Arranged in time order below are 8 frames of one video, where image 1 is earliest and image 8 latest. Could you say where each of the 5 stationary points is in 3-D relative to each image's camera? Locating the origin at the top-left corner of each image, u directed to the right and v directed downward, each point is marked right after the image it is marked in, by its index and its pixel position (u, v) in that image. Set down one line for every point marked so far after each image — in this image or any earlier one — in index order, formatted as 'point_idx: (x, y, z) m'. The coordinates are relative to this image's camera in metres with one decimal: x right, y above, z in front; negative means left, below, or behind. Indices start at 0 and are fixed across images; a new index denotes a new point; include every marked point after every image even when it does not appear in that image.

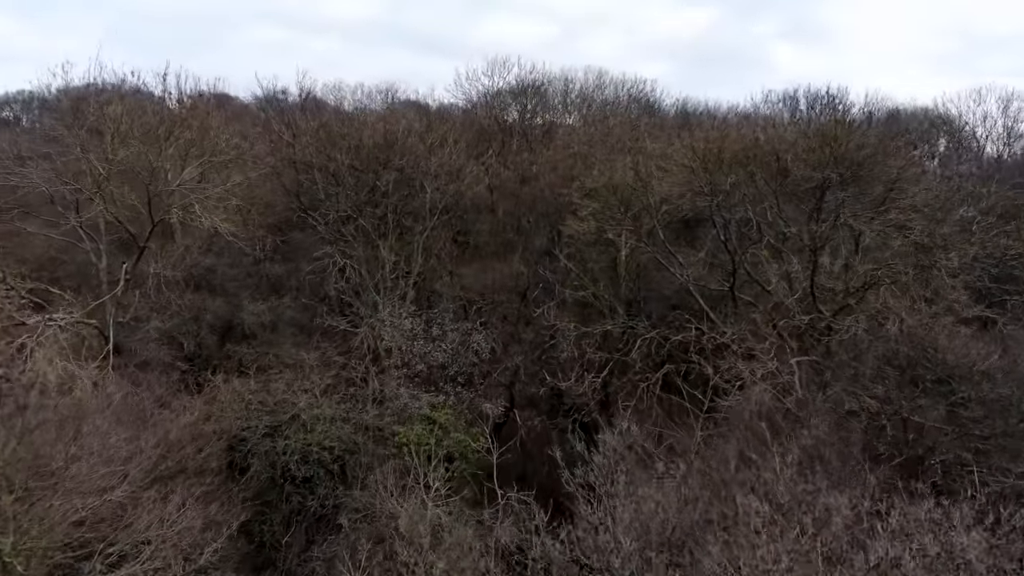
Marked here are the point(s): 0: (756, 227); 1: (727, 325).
0: (+8.2, +2.2, +19.2) m
1: (+7.1, -1.3, +18.8) m
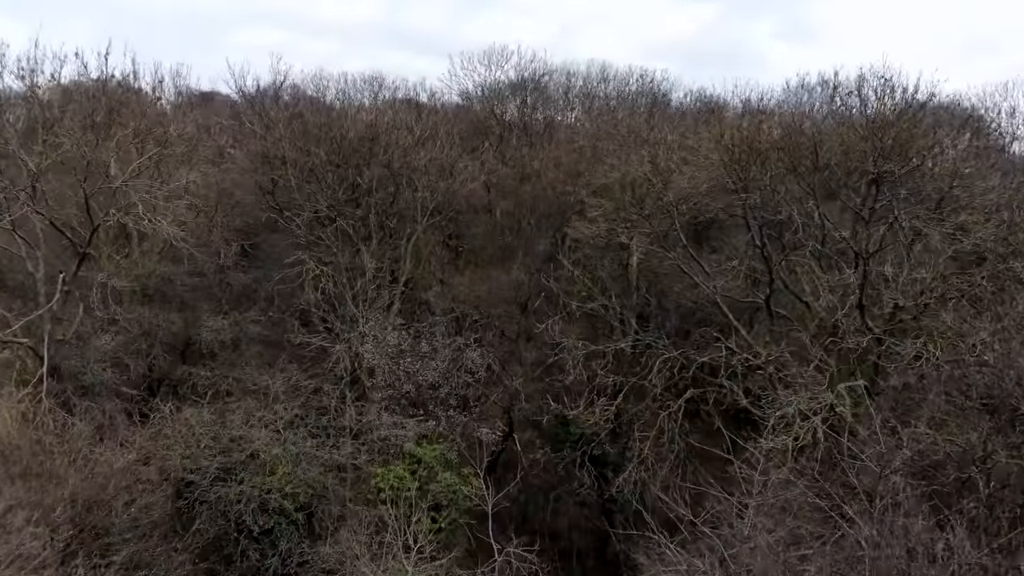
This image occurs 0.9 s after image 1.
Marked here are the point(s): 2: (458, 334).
0: (+8.2, +1.8, +16.5) m
1: (+7.0, -1.6, +16.2) m
2: (-1.8, -1.4, +19.2) m
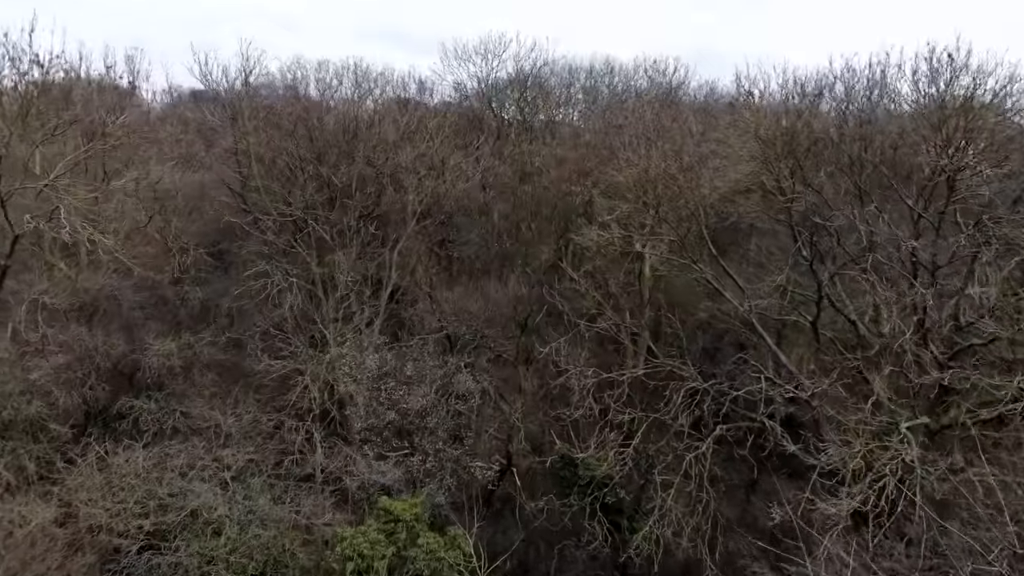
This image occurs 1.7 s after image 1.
0: (+8.1, +1.4, +13.9) m
1: (+7.0, -2.1, +13.6) m
2: (-1.9, -1.9, +16.6) m
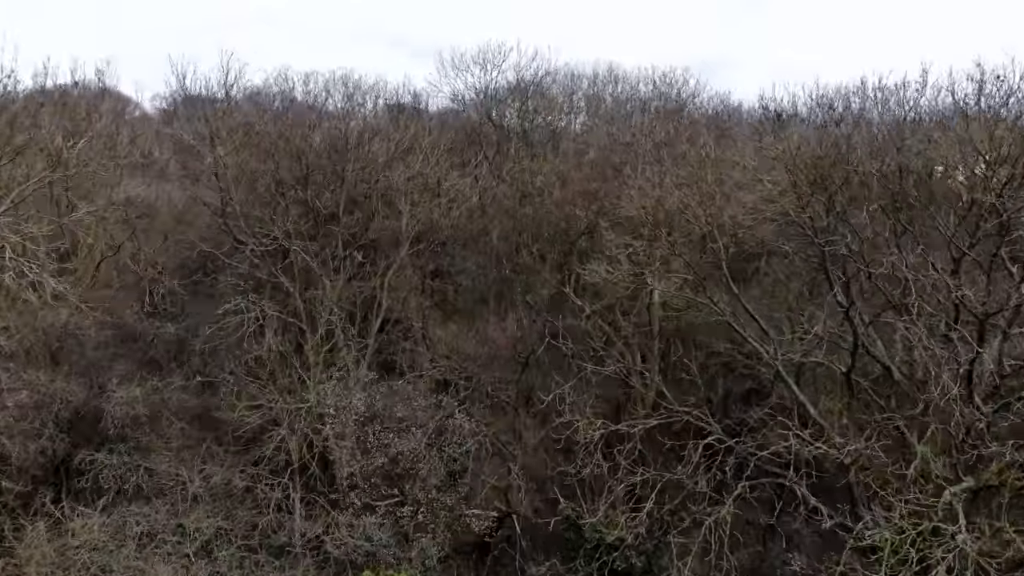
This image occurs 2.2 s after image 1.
0: (+8.1, +0.4, +12.5) m
1: (+6.9, -3.1, +12.2) m
2: (-1.9, -2.9, +15.2) m
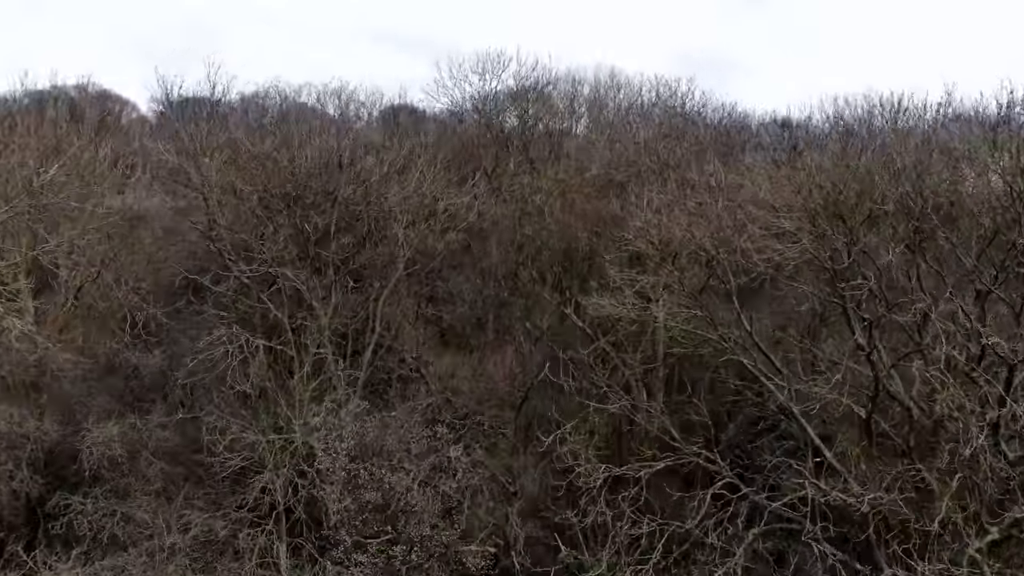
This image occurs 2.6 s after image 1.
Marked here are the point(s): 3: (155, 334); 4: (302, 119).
0: (+8.1, -0.4, +11.8) m
1: (+6.9, -3.9, +11.4) m
2: (-1.9, -3.6, +14.5) m
3: (-9.8, -1.3, +15.8) m
4: (-7.2, +5.8, +19.6) m
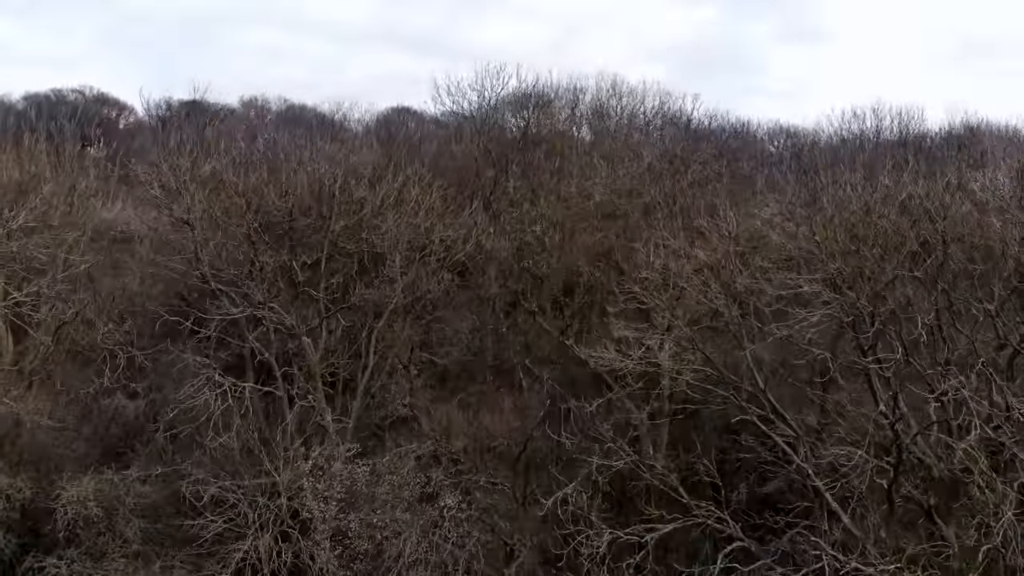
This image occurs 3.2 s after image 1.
0: (+8.0, -1.5, +11.0) m
1: (+6.8, -5.0, +10.7) m
2: (-2.0, -4.7, +13.8) m
3: (-9.9, -2.4, +15.1) m
4: (-7.3, +4.7, +18.9) m
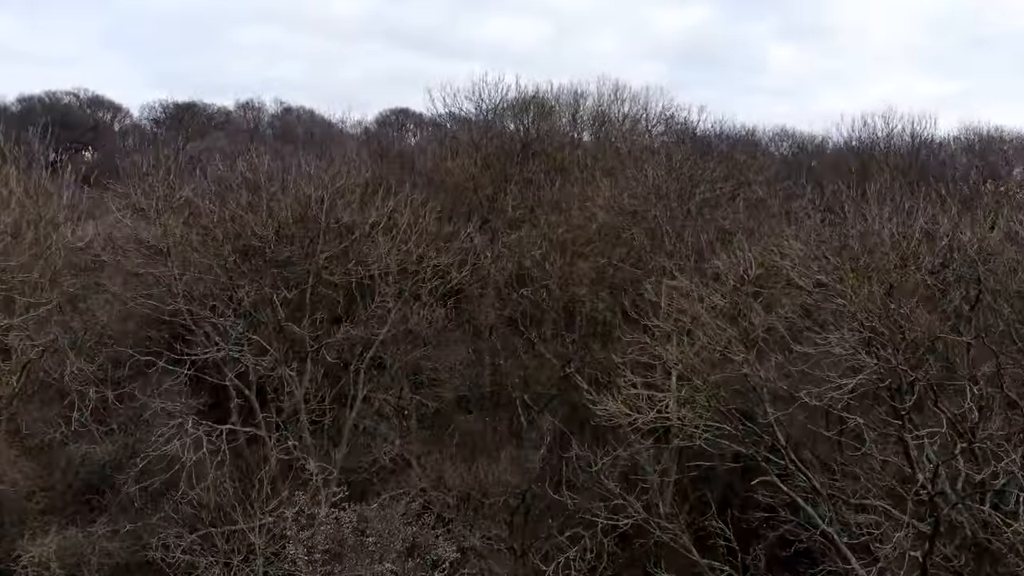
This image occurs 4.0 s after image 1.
0: (+8.0, -2.4, +10.0) m
1: (+6.8, -5.9, +9.7) m
2: (-2.1, -5.6, +12.8) m
3: (-9.9, -3.2, +14.1) m
4: (-7.3, +3.9, +17.9) m
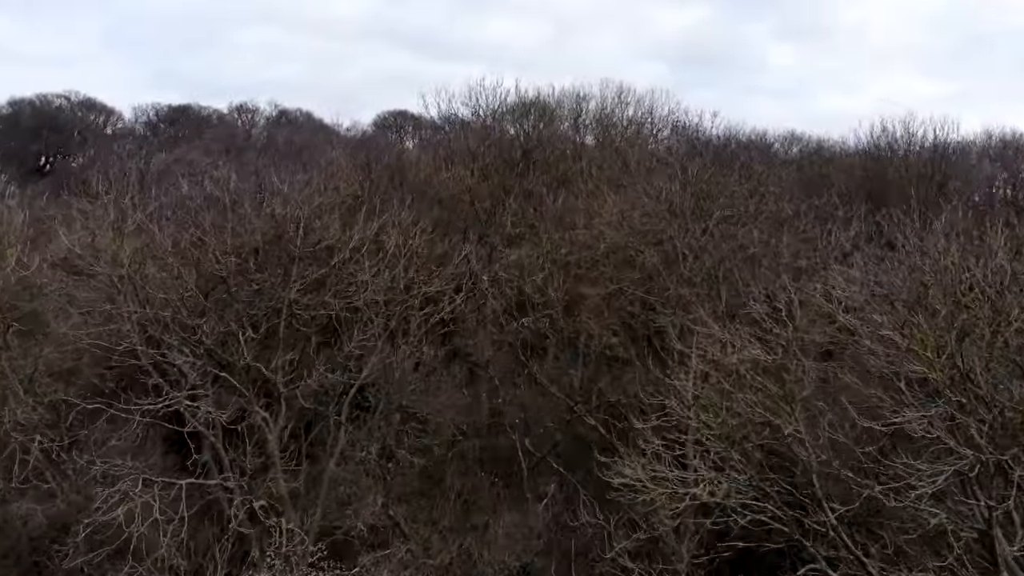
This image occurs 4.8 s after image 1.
0: (+8.0, -3.2, +8.3) m
1: (+6.8, -6.6, +7.9) m
2: (-2.1, -6.4, +11.0) m
3: (-9.9, -4.1, +12.4) m
4: (-7.3, +3.1, +16.1) m
